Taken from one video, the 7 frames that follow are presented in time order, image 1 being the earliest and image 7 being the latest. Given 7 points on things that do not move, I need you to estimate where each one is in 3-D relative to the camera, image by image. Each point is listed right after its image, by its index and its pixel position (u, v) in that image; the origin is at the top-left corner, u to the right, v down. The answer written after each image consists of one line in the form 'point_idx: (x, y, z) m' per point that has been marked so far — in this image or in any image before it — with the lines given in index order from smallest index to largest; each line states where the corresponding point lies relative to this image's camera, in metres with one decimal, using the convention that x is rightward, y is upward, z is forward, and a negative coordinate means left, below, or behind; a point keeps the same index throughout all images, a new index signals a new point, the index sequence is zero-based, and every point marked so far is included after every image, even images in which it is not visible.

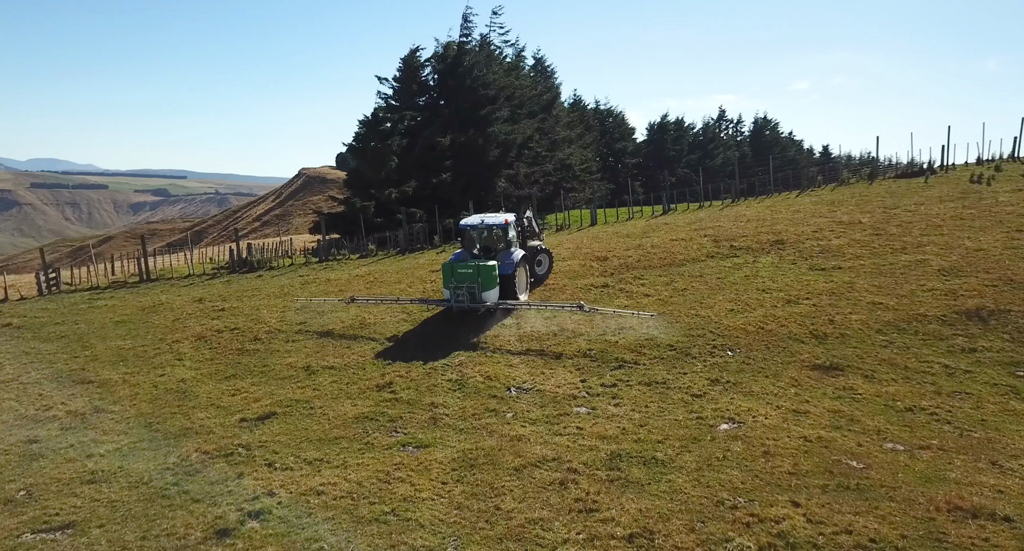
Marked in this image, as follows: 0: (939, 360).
0: (+6.5, -1.3, +9.2) m
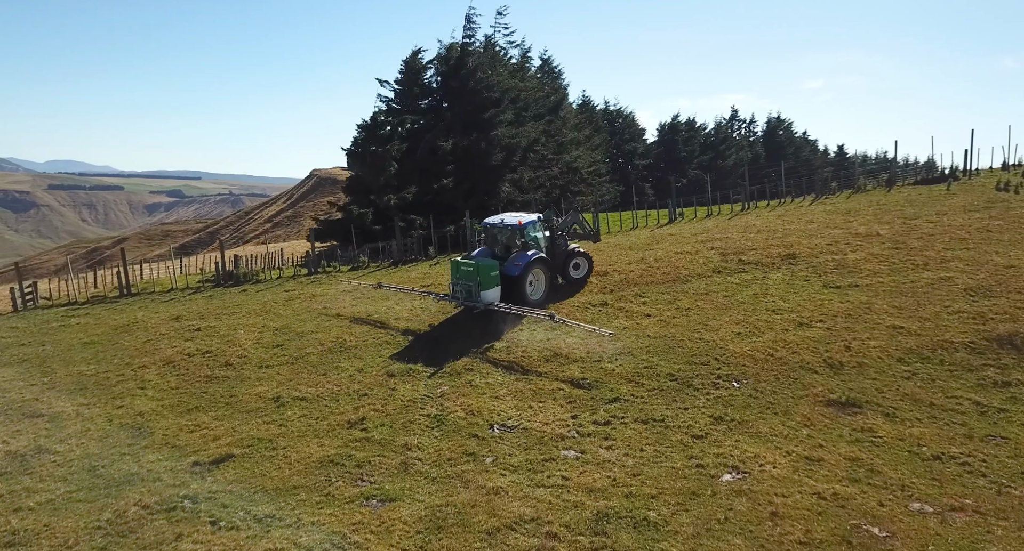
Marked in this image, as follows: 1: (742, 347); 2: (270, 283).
0: (+6.3, -1.7, +8.3) m
1: (+3.9, -1.2, +10.2) m
2: (-6.8, -0.3, +16.8) m
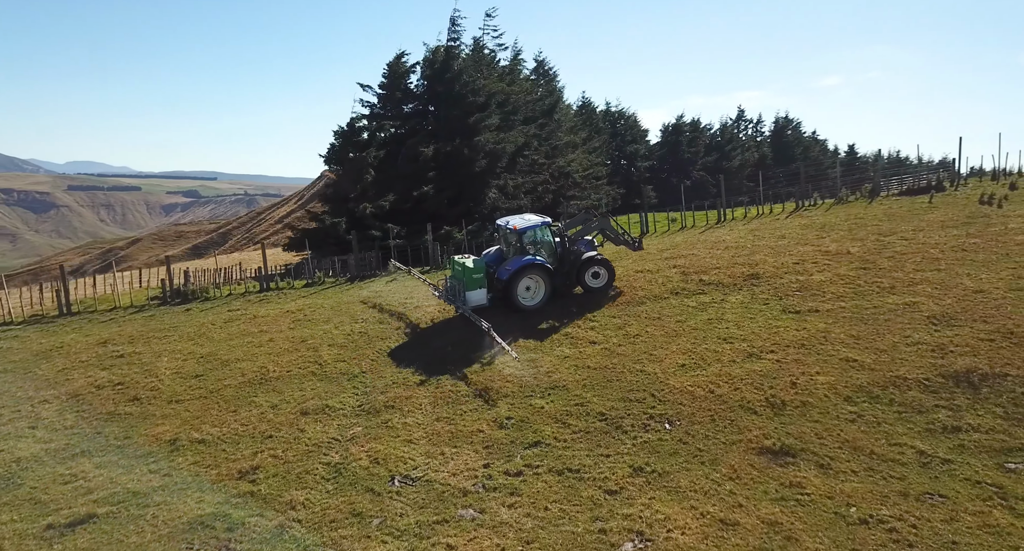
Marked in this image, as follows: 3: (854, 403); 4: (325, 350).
0: (+5.1, -2.1, +7.7) m
1: (+2.7, -1.7, +9.5) m
2: (-8.0, -0.8, +16.2) m
3: (+4.9, -1.8, +8.7) m
4: (-3.7, -1.4, +11.7) m
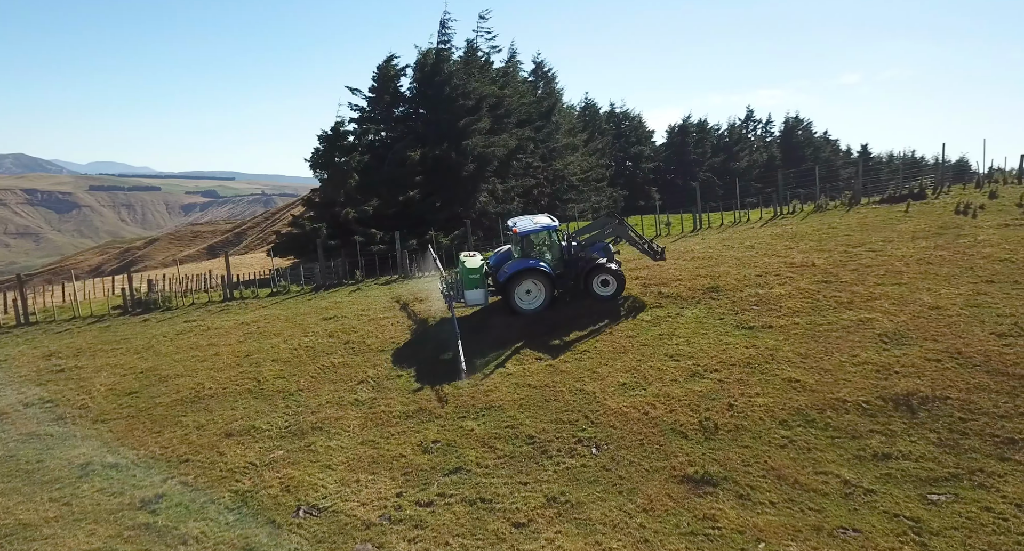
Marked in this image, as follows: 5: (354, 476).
0: (+4.0, -2.4, +7.4) m
1: (+1.7, -2.0, +9.3) m
2: (-9.0, -1.1, +16.1) m
3: (+3.9, -2.1, +8.5) m
4: (-4.7, -1.7, +11.5) m
5: (-2.0, -2.6, +7.7) m
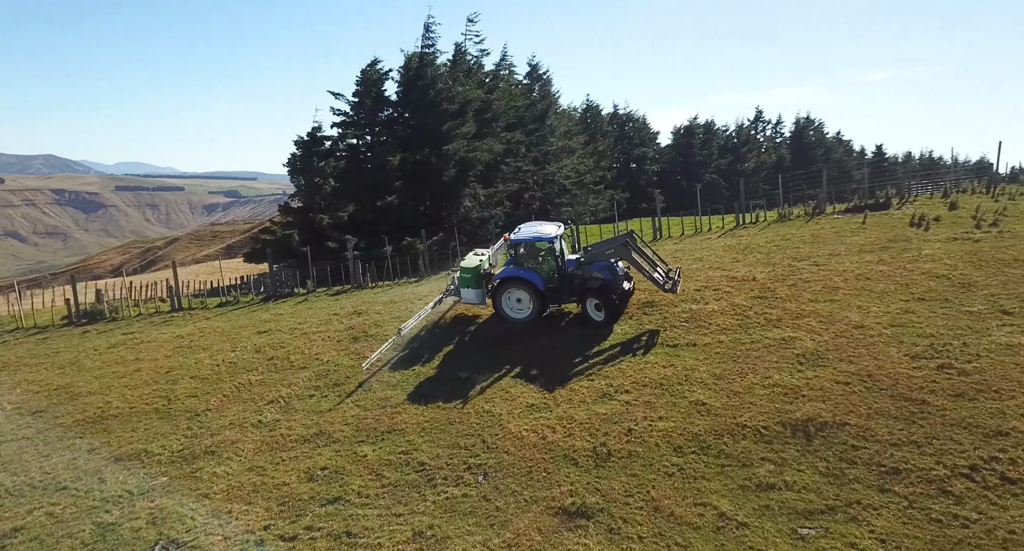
0: (+2.5, -2.8, +7.3) m
1: (+0.1, -2.3, +9.2) m
2: (-10.5, -1.4, +16.0) m
3: (+2.3, -2.5, +8.3) m
4: (-6.2, -2.0, +11.4) m
5: (-3.6, -2.9, +7.6) m
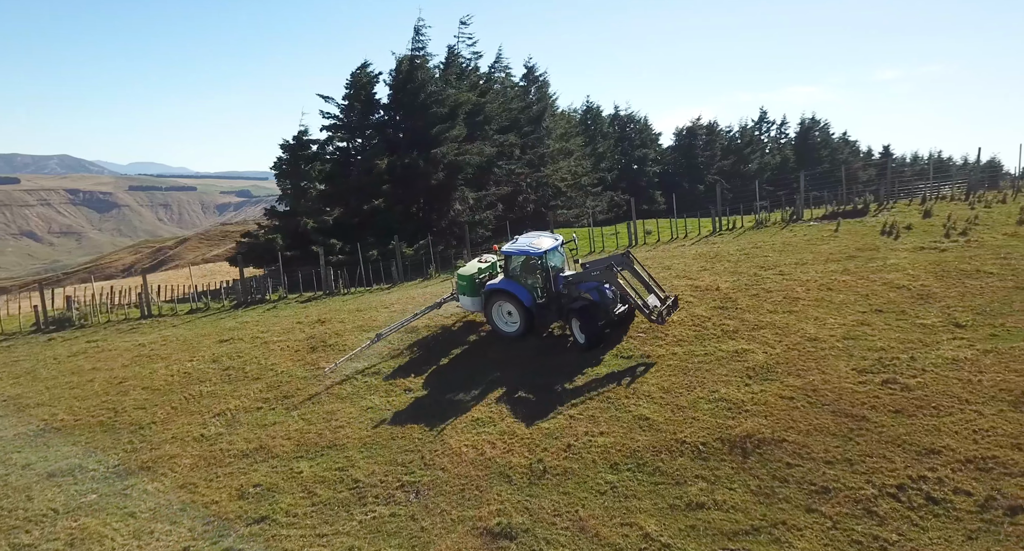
0: (+1.6, -3.0, +7.2) m
1: (-0.8, -2.5, +9.1) m
2: (-11.4, -1.6, +15.9) m
3: (+1.4, -2.7, +8.2) m
4: (-7.1, -2.2, +11.3) m
5: (-4.5, -3.1, +7.5) m
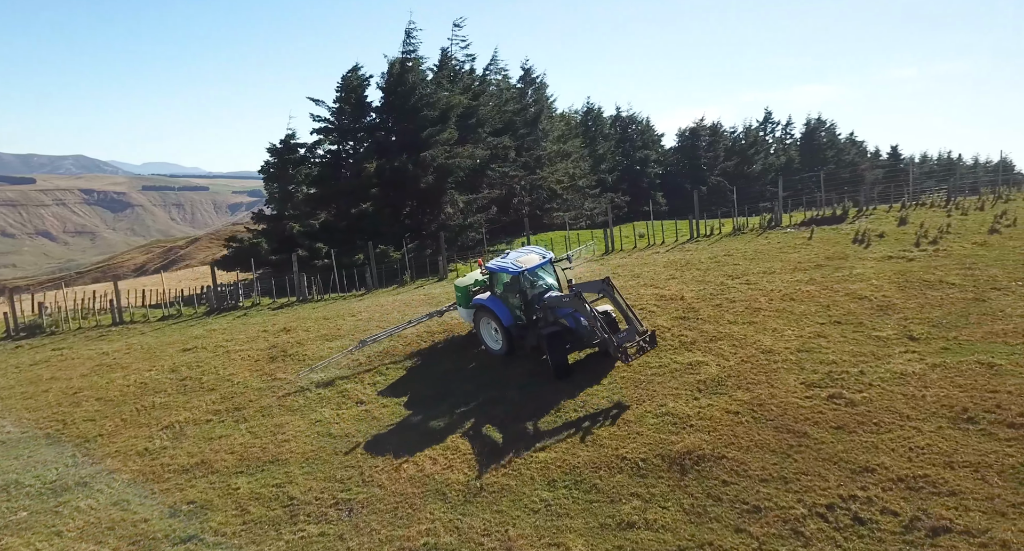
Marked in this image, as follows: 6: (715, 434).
0: (+0.7, -3.2, +7.2) m
1: (-1.7, -2.7, +9.1) m
2: (-12.2, -1.8, +15.9) m
3: (+0.6, -2.9, +8.2) m
4: (-8.0, -2.4, +11.3) m
5: (-5.4, -3.3, +7.5) m
6: (+2.9, -2.3, +8.9) m
